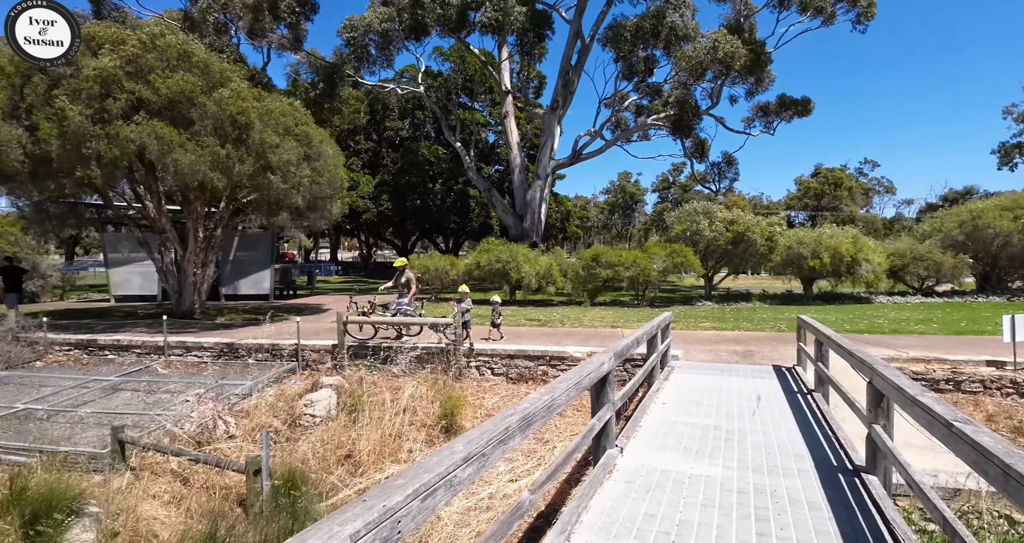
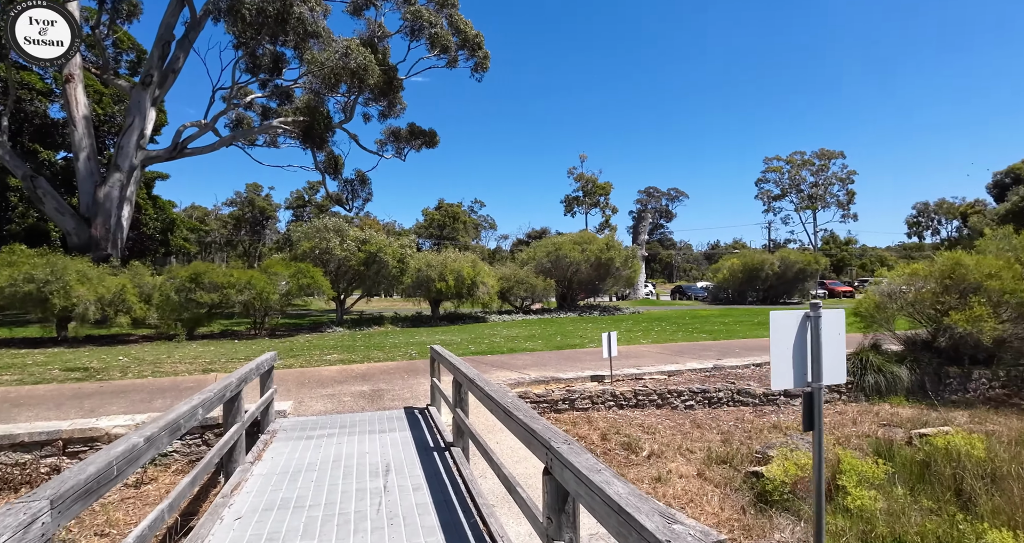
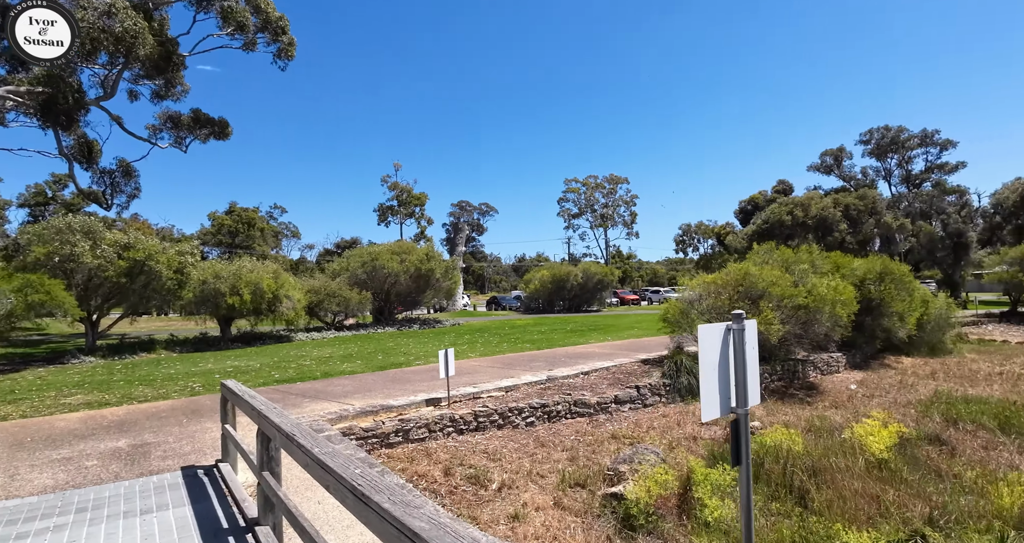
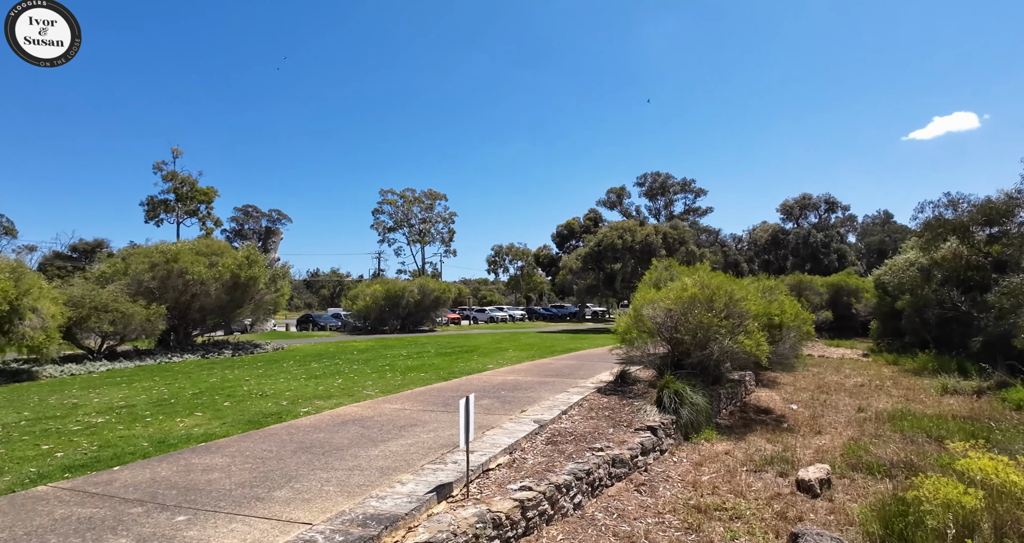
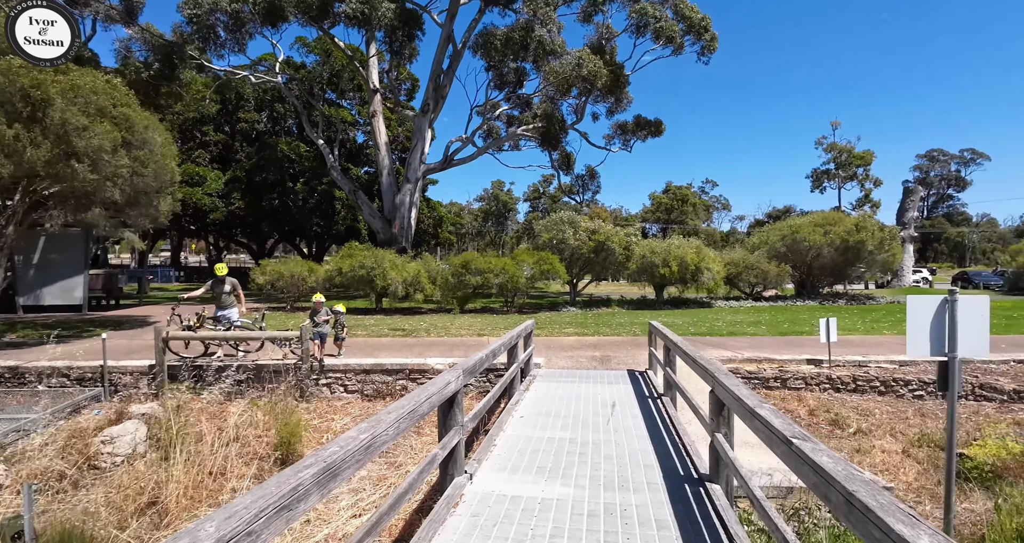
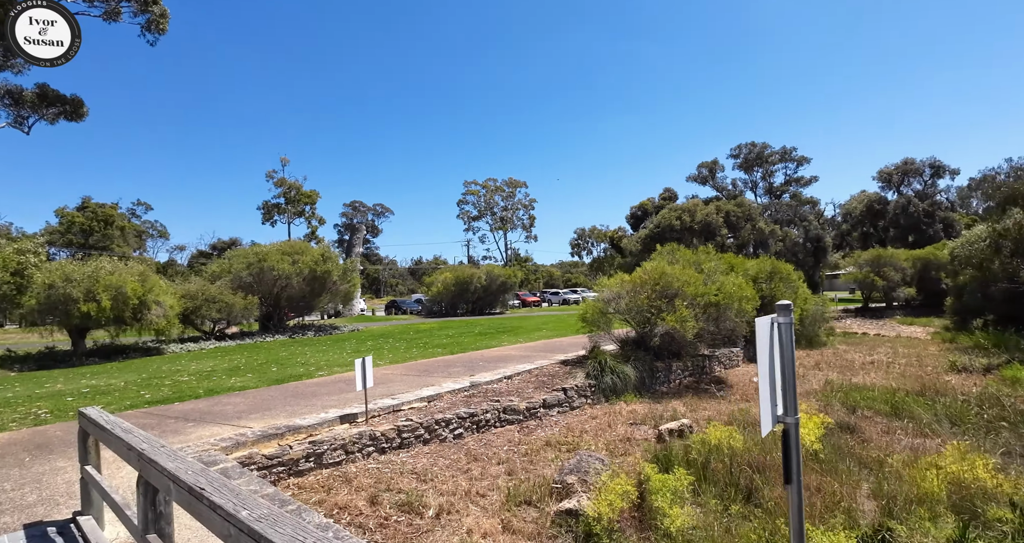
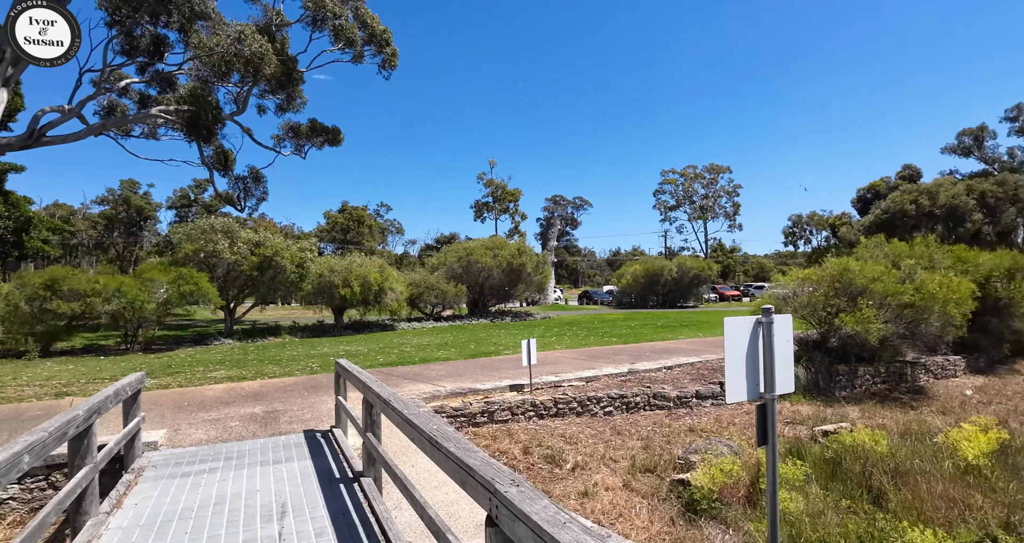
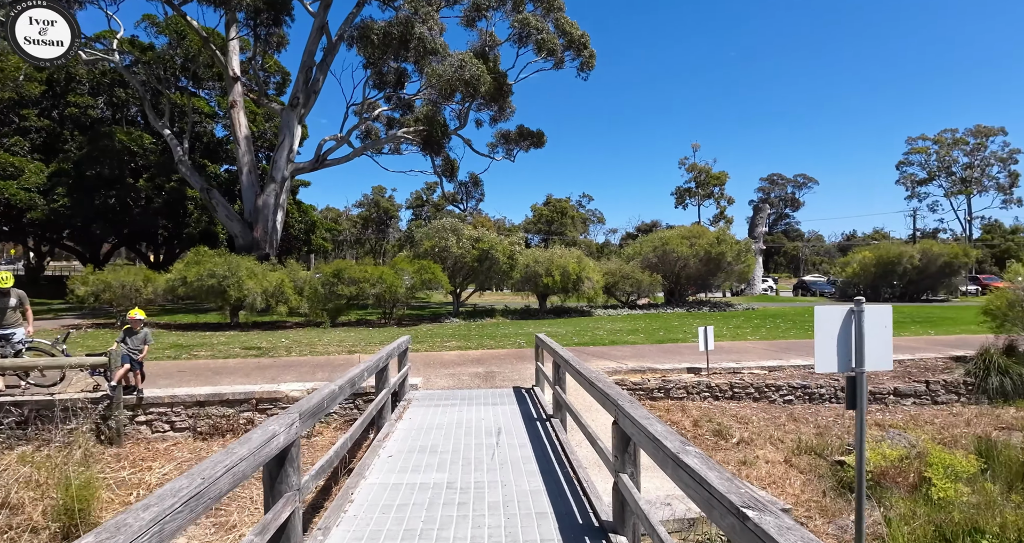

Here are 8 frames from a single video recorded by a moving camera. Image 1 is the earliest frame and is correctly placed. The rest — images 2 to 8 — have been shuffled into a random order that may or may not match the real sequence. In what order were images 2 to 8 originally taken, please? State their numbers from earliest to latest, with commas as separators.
5, 8, 2, 7, 3, 6, 4
